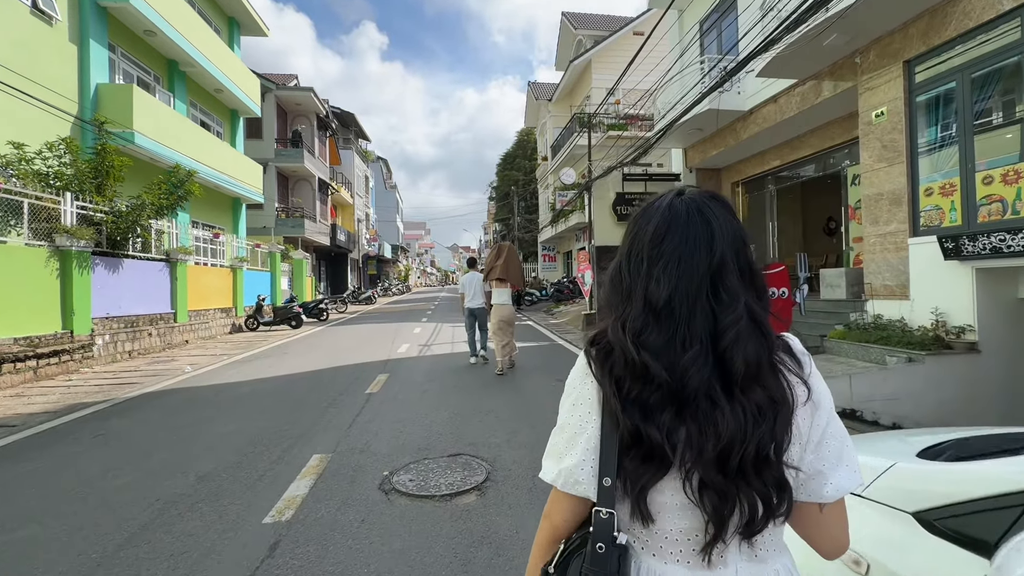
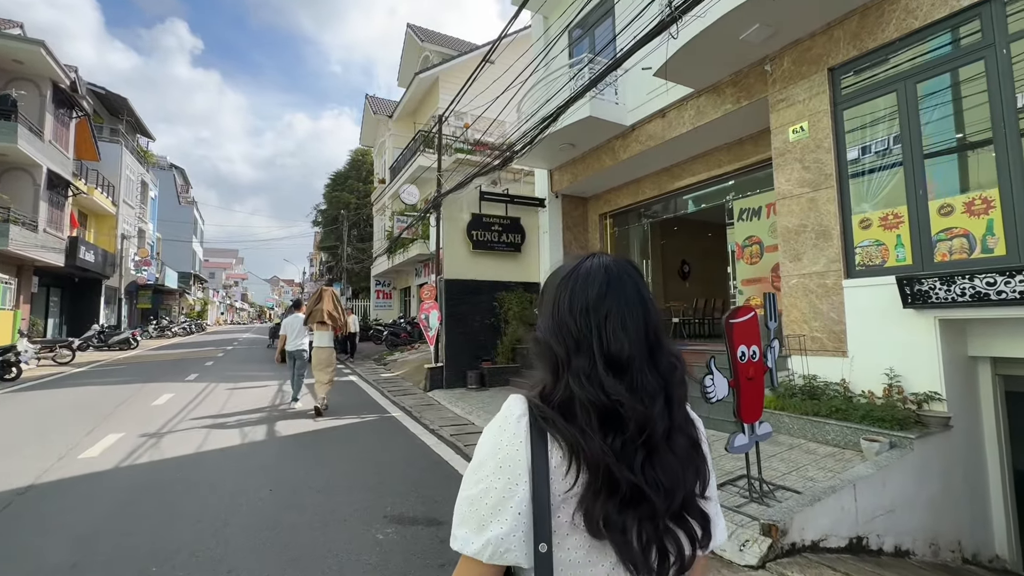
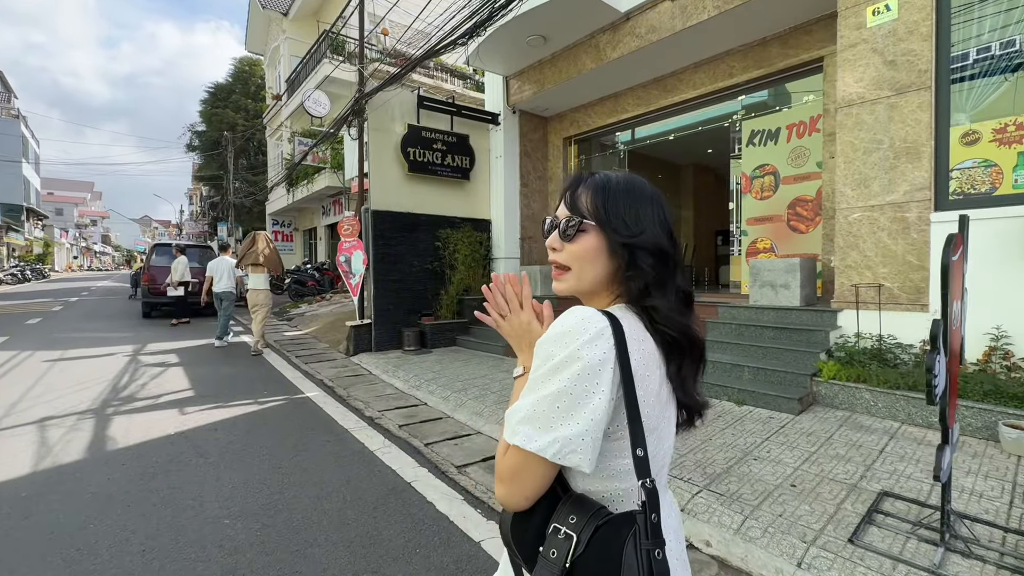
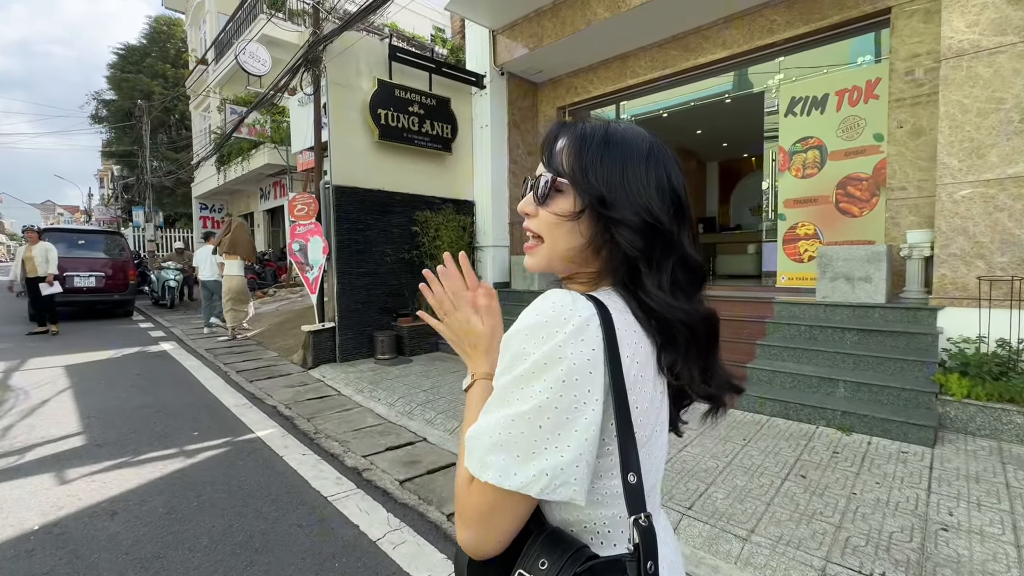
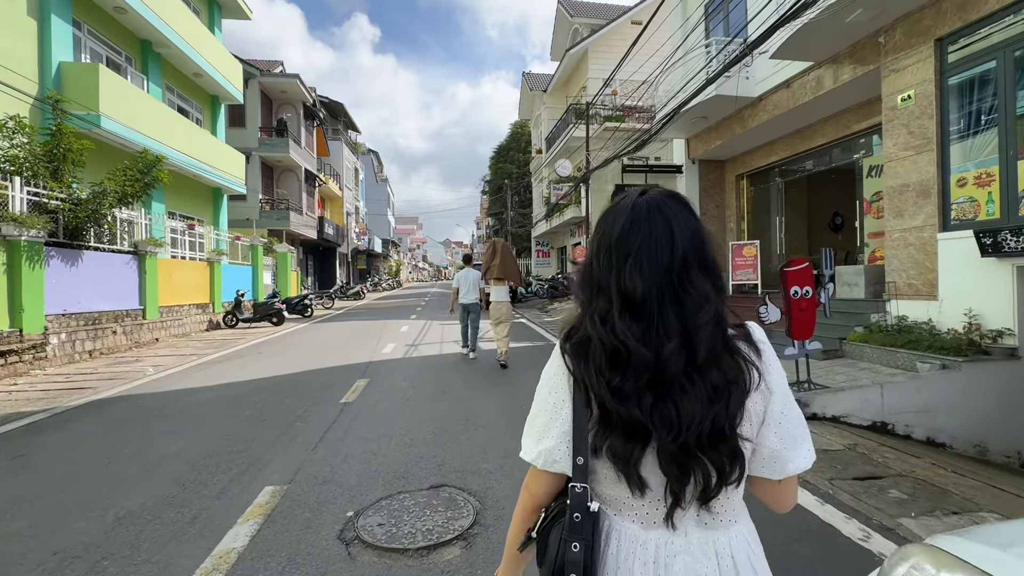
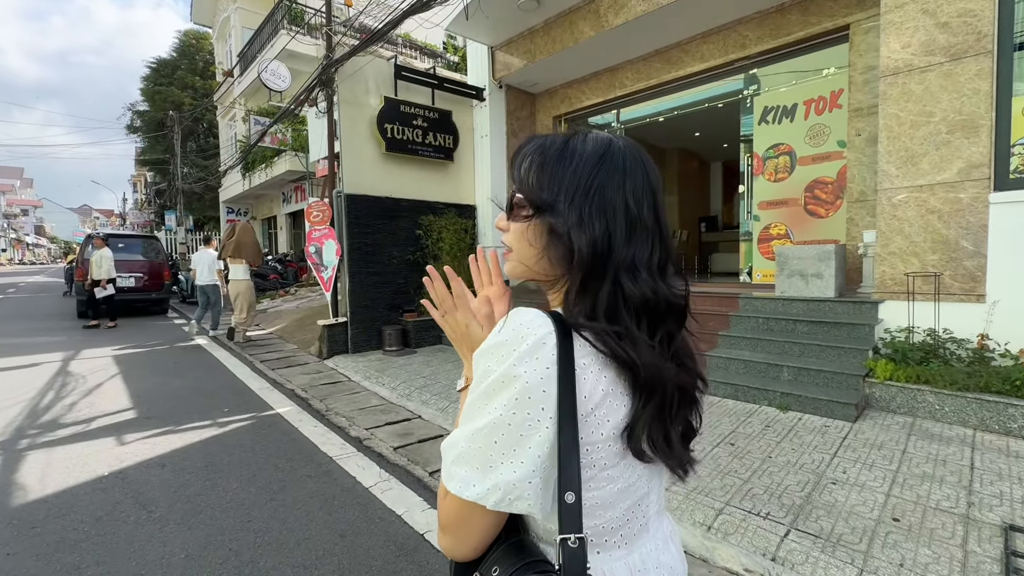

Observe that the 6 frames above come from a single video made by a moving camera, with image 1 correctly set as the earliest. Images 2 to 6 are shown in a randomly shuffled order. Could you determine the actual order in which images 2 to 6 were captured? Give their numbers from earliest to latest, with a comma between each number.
5, 2, 3, 6, 4
